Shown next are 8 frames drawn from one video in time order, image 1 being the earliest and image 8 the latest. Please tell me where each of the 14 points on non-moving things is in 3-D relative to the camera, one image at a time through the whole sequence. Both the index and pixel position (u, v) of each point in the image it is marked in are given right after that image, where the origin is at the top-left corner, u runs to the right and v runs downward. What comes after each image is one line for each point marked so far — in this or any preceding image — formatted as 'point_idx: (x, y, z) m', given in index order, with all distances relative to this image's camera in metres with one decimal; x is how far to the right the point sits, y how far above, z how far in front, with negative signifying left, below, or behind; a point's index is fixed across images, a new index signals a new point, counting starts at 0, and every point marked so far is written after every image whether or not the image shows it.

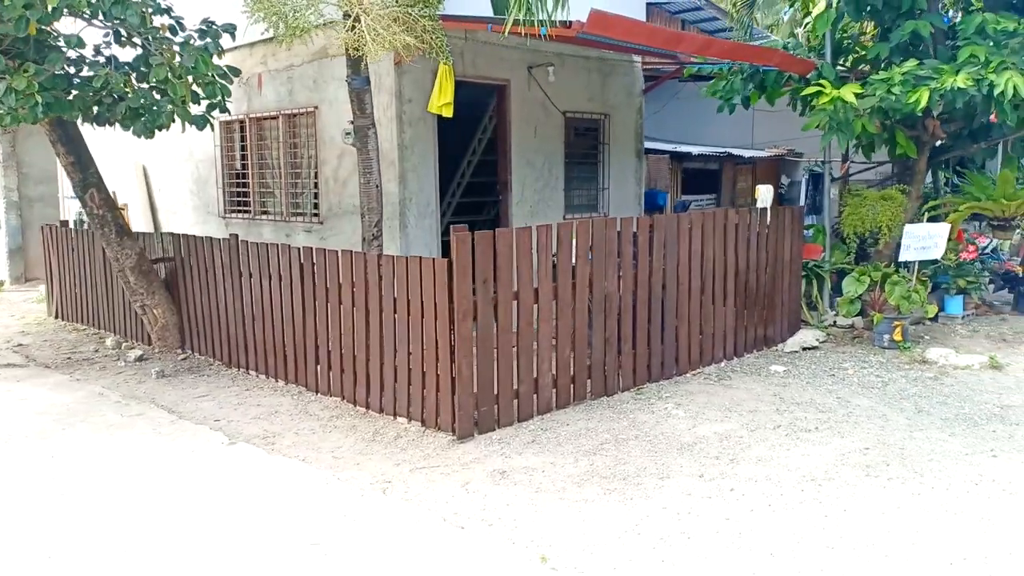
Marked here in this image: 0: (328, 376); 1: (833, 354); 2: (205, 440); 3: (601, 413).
0: (-1.4, -0.7, +6.5) m
1: (+3.0, -0.6, +7.9) m
2: (-1.9, -1.0, +5.4) m
3: (+0.7, -0.9, +6.0) m
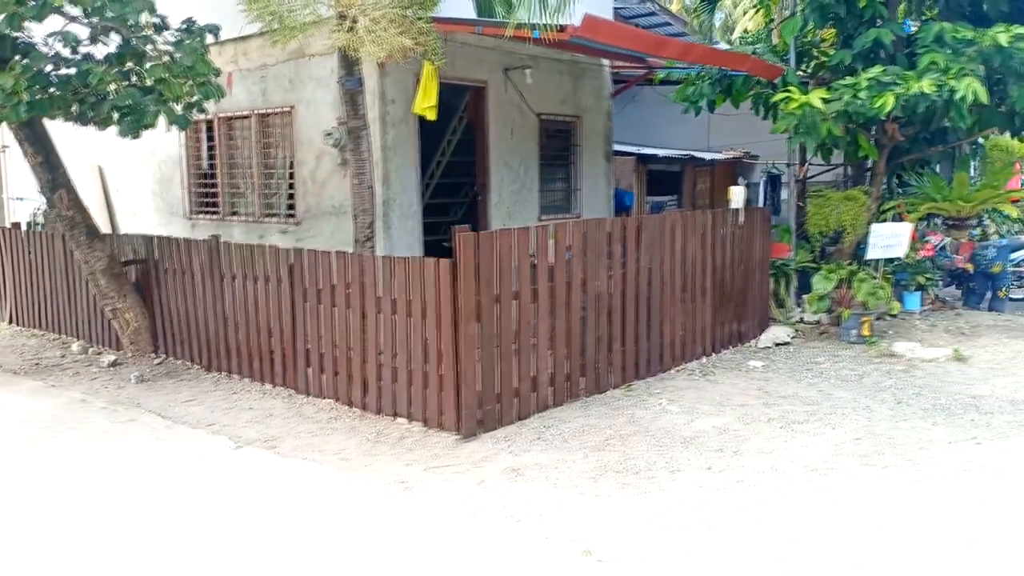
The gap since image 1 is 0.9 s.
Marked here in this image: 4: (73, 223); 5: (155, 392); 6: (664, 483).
0: (-1.5, -0.7, +6.5) m
1: (+2.9, -0.6, +8.2) m
2: (-1.9, -1.0, +5.3) m
3: (+0.6, -0.9, +6.1) m
4: (-4.0, +0.6, +7.6) m
5: (-2.8, -0.8, +6.7) m
6: (+0.9, -1.1, +4.7) m
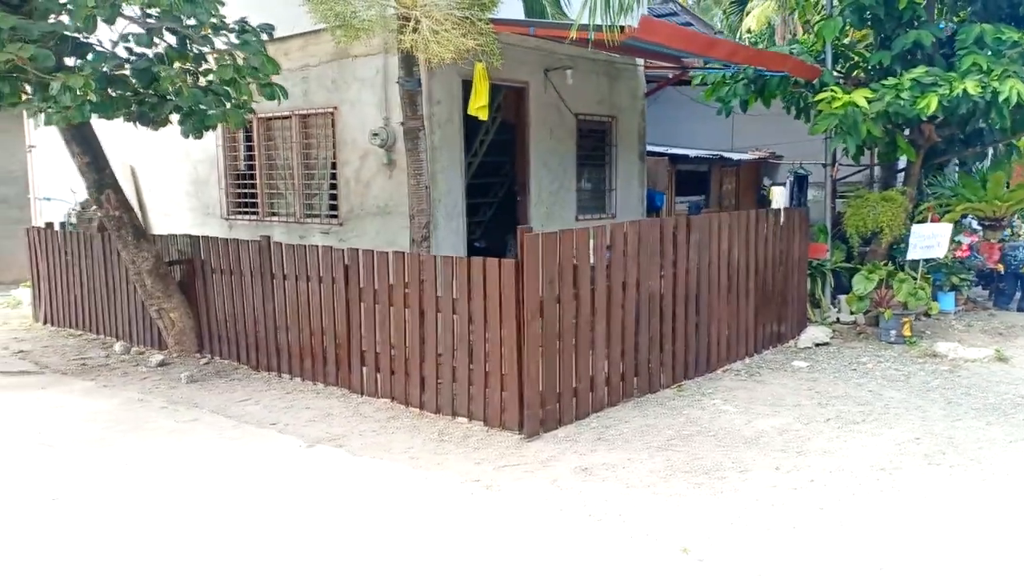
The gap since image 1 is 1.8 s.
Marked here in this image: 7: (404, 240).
0: (-1.0, -0.7, +6.5) m
1: (+3.3, -0.6, +8.2) m
2: (-1.5, -1.0, +5.3) m
3: (+1.1, -0.9, +6.1) m
4: (-3.6, +0.6, +7.7) m
5: (-2.4, -0.8, +6.7) m
6: (+1.3, -1.1, +4.7) m
7: (-1.0, +0.4, +7.8) m
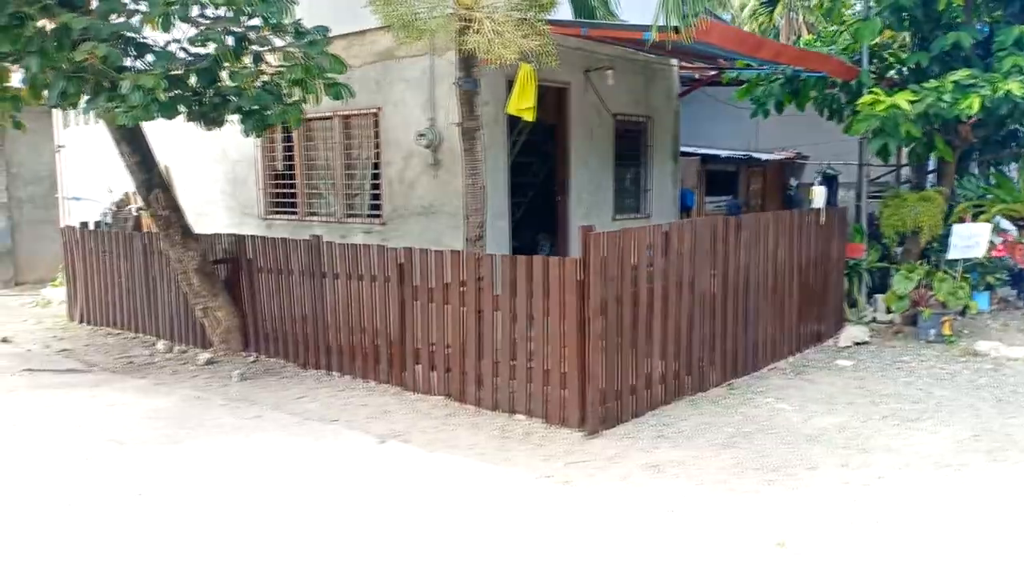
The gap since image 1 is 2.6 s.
0: (-0.6, -0.7, +6.6) m
1: (+3.7, -0.6, +8.3) m
2: (-1.0, -1.0, +5.4) m
3: (+1.5, -0.9, +6.2) m
4: (-3.2, +0.6, +7.7) m
5: (-2.0, -0.8, +6.7) m
6: (+1.7, -1.1, +4.8) m
7: (-0.6, +0.5, +7.9) m
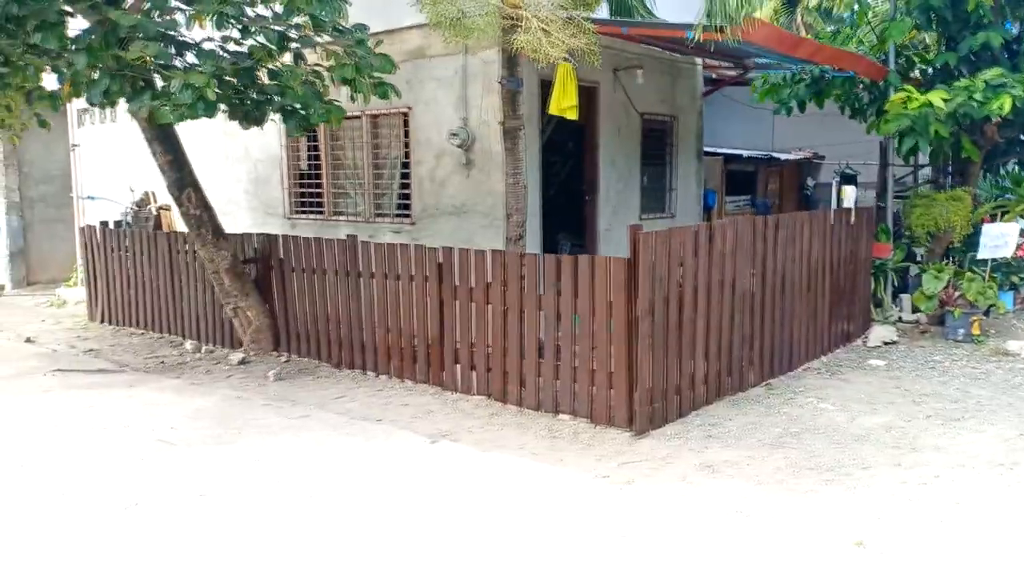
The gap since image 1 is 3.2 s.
0: (-0.3, -0.7, +6.6) m
1: (+4.0, -0.6, +8.3) m
2: (-0.7, -1.0, +5.4) m
3: (+1.8, -0.9, +6.2) m
4: (-2.9, +0.6, +7.7) m
5: (-1.7, -0.8, +6.7) m
6: (+2.0, -1.1, +4.8) m
7: (-0.3, +0.5, +7.9) m
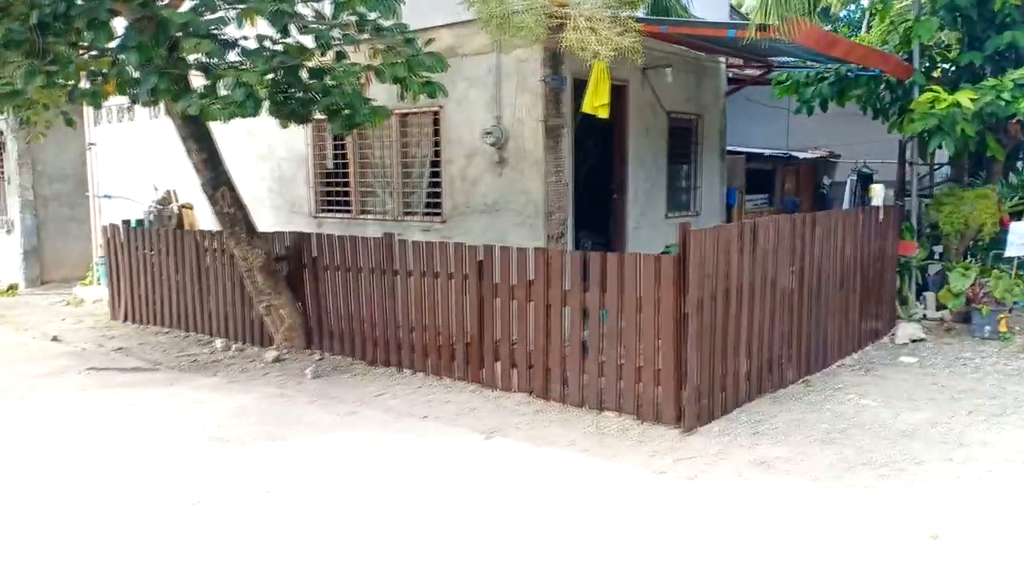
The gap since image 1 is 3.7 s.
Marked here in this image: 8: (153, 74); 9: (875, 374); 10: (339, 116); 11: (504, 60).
0: (0.0, -0.7, +6.6) m
1: (+4.3, -0.6, +8.3) m
2: (-0.4, -1.0, +5.4) m
3: (+2.1, -0.9, +6.2) m
4: (-2.5, +0.6, +7.7) m
5: (-1.4, -0.8, +6.7) m
6: (+2.3, -1.1, +4.8) m
7: (0.0, +0.5, +7.9) m
8: (-2.4, +1.4, +5.6) m
9: (+3.1, -0.7, +7.2) m
10: (-1.3, +1.2, +6.0) m
11: (-0.1, +2.1, +7.7) m
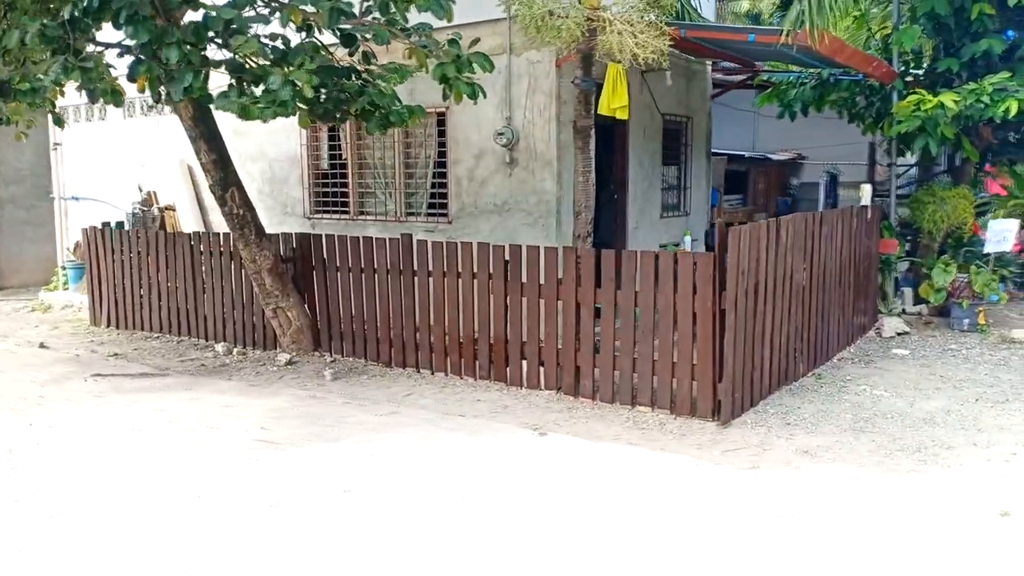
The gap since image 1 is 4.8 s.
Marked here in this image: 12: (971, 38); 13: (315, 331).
0: (+0.2, -0.7, +6.7) m
1: (+4.3, -0.5, +8.8) m
2: (-0.1, -0.9, +5.4) m
3: (+2.3, -0.8, +6.5) m
4: (-2.4, +0.6, +7.6) m
5: (-1.2, -0.8, +6.7) m
6: (+2.7, -1.0, +5.1) m
7: (+0.1, +0.5, +8.0) m
8: (-2.1, +1.4, +5.5) m
9: (+3.3, -0.7, +7.6) m
10: (-1.0, +1.2, +6.0) m
11: (0.0, +2.1, +7.8) m
12: (+5.0, +2.7, +9.2) m
13: (-1.9, -0.4, +8.0) m
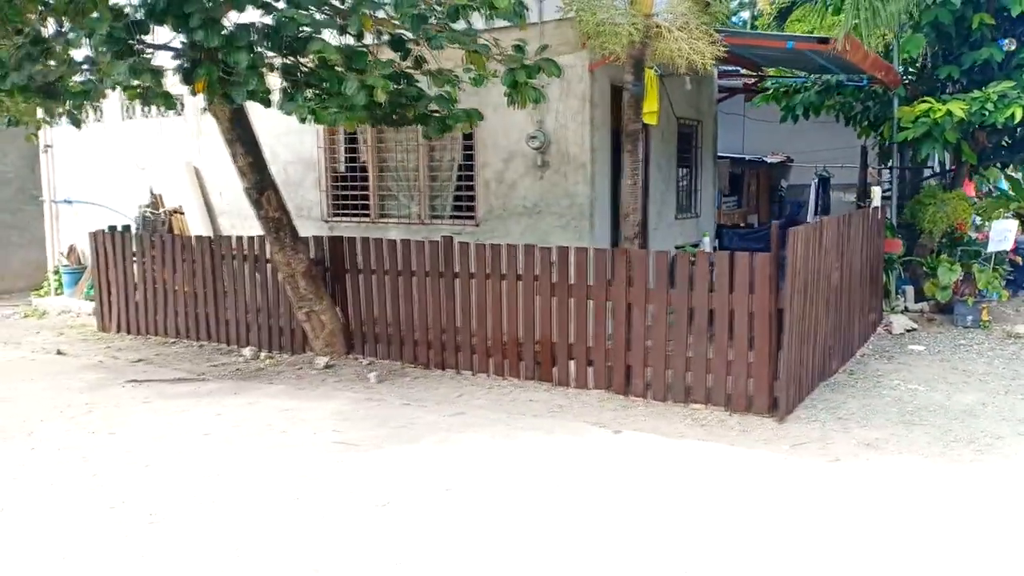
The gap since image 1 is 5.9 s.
0: (+0.6, -0.7, +6.8) m
1: (+4.6, -0.5, +9.1) m
2: (+0.4, -1.0, +5.5) m
3: (+2.7, -0.8, +6.7) m
4: (-2.1, +0.6, +7.5) m
5: (-0.8, -0.8, +6.7) m
6: (+3.2, -1.0, +5.4) m
7: (+0.4, +0.5, +8.1) m
8: (-1.7, +1.4, +5.5) m
9: (+3.6, -0.7, +7.9) m
10: (-0.6, +1.2, +6.1) m
11: (+0.3, +2.1, +7.9) m
12: (+5.2, +2.8, +9.6) m
13: (-1.5, -0.4, +7.9) m
